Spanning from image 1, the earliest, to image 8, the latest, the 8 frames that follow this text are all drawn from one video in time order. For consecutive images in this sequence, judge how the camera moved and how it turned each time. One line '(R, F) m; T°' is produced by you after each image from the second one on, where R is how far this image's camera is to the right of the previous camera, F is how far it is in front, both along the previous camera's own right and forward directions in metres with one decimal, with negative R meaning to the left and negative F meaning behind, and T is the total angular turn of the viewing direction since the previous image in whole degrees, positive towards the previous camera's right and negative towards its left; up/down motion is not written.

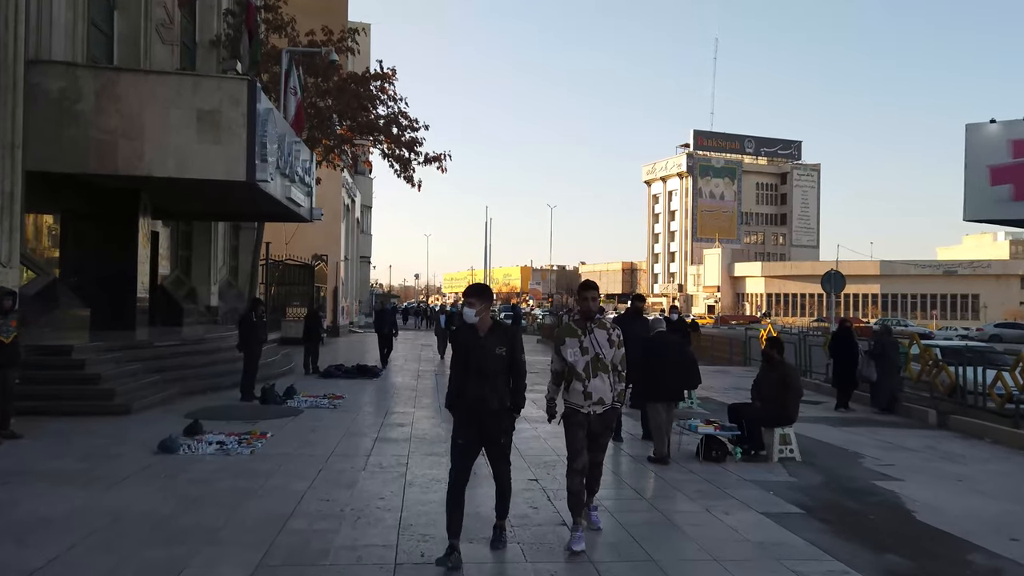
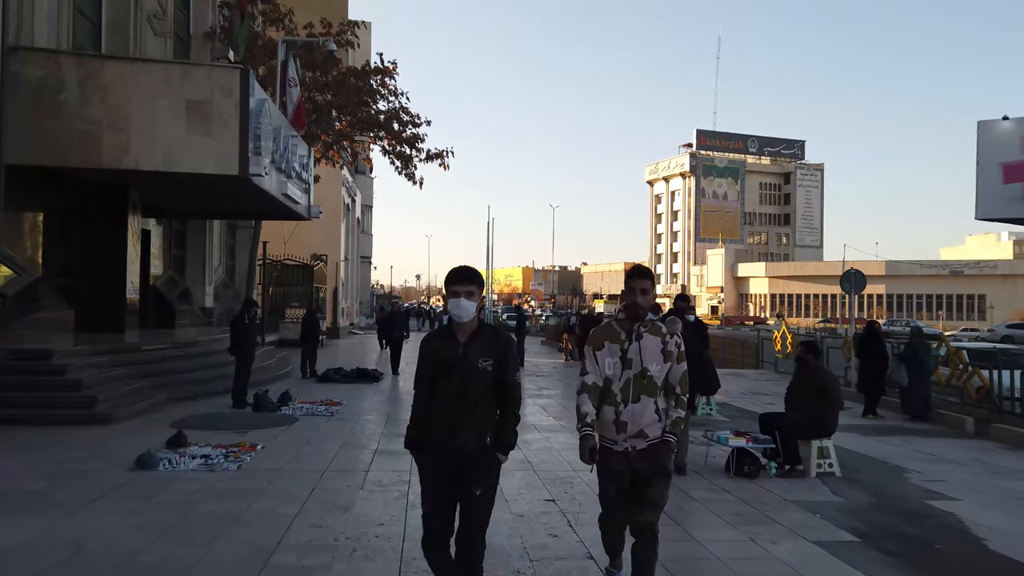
(-0.1, +0.8) m; 0°
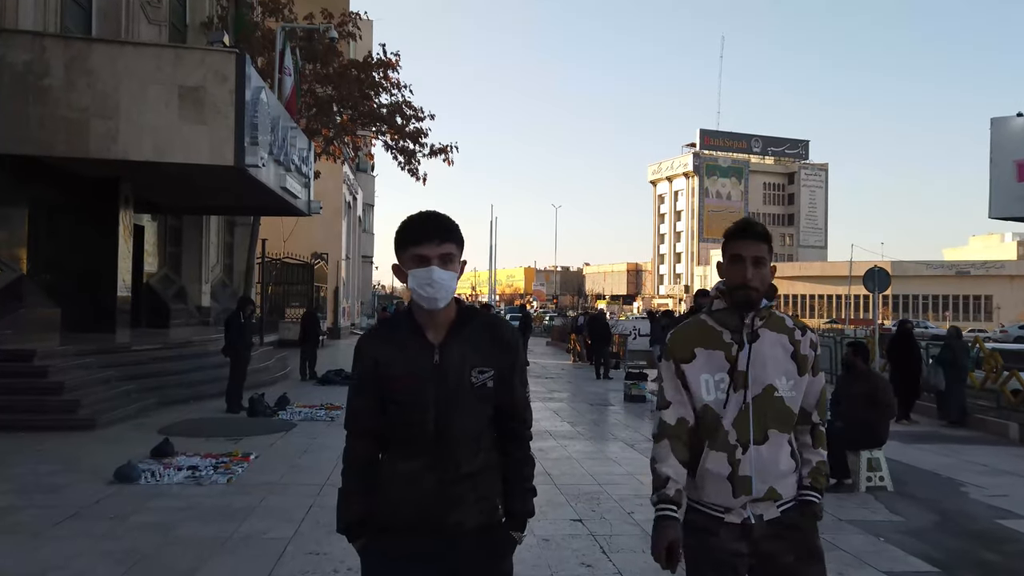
(-0.2, +0.8) m; 0°
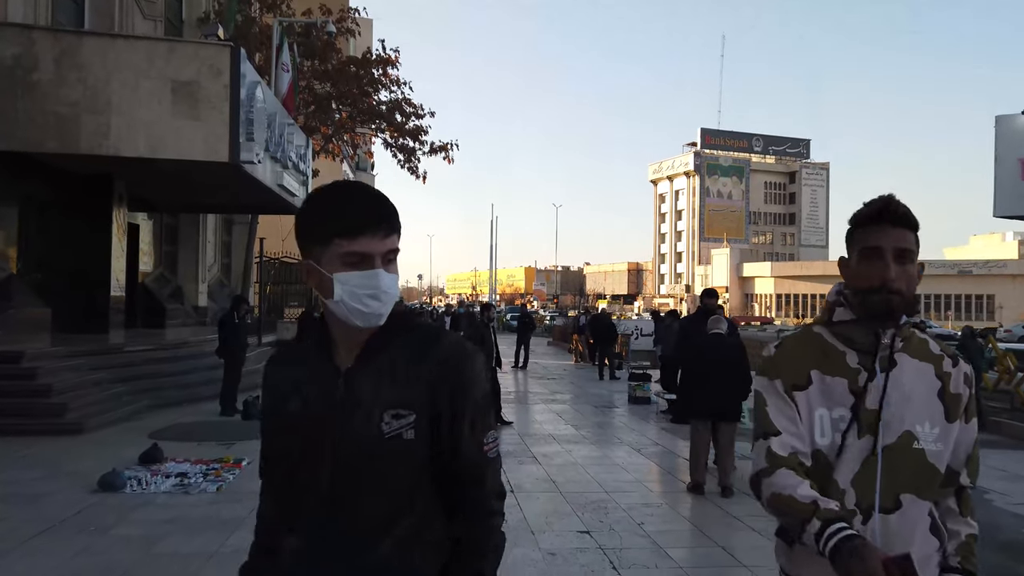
(0.0, +0.3) m; 0°
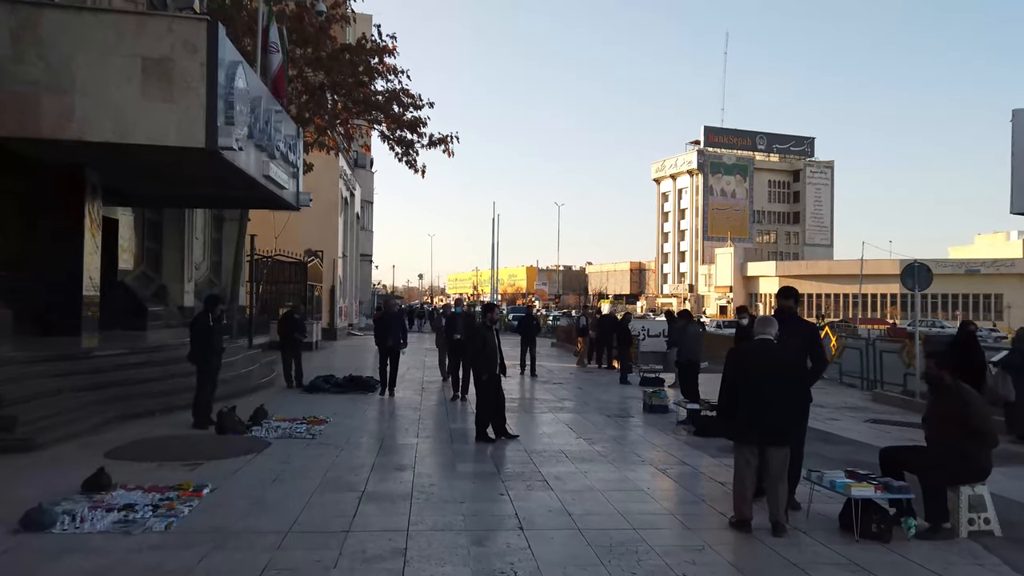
(-0.1, +1.2) m; 0°
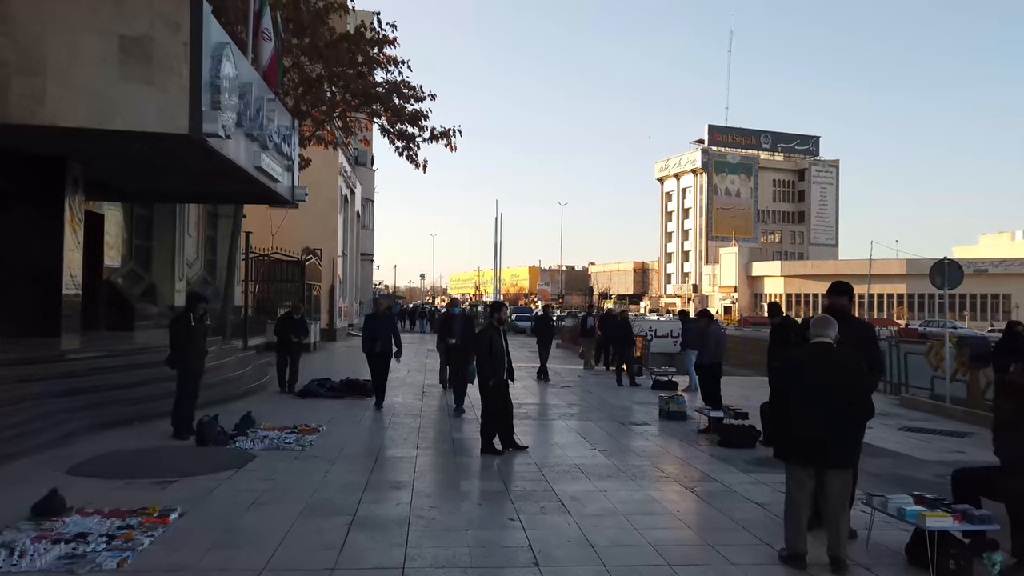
(-0.1, +0.9) m; 0°
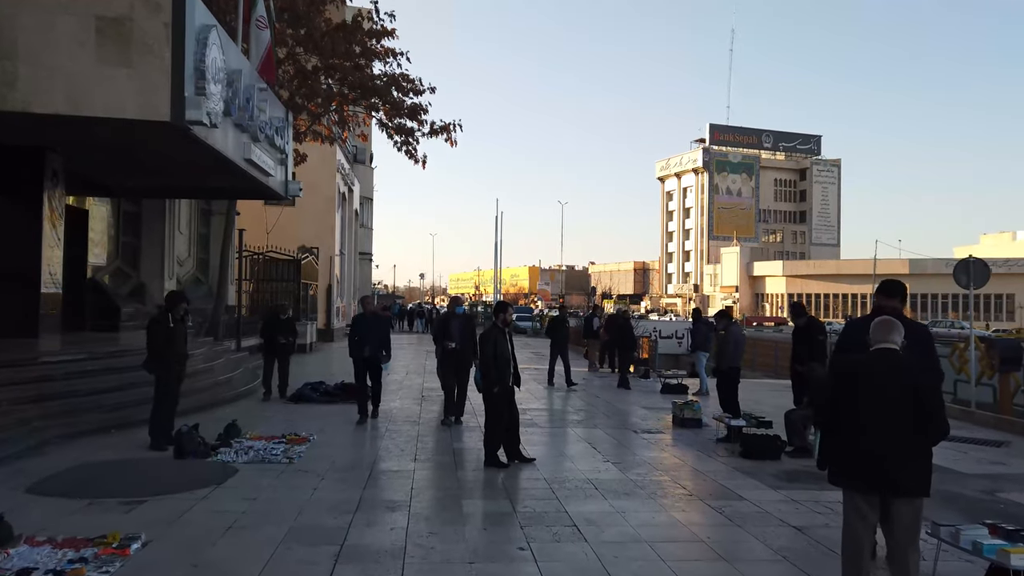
(-0.1, +0.7) m; 0°
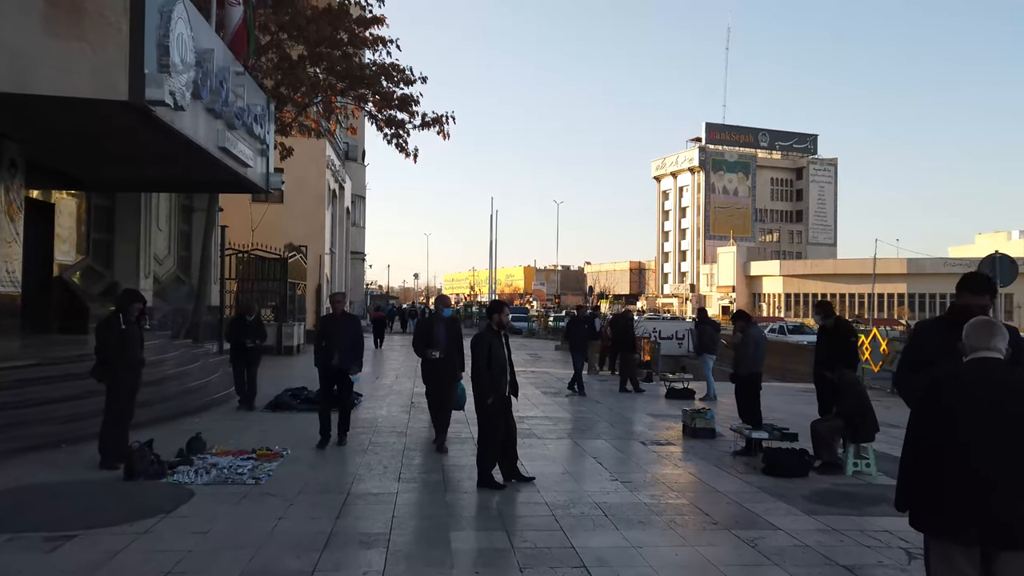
(0.0, +1.0) m; 0°
